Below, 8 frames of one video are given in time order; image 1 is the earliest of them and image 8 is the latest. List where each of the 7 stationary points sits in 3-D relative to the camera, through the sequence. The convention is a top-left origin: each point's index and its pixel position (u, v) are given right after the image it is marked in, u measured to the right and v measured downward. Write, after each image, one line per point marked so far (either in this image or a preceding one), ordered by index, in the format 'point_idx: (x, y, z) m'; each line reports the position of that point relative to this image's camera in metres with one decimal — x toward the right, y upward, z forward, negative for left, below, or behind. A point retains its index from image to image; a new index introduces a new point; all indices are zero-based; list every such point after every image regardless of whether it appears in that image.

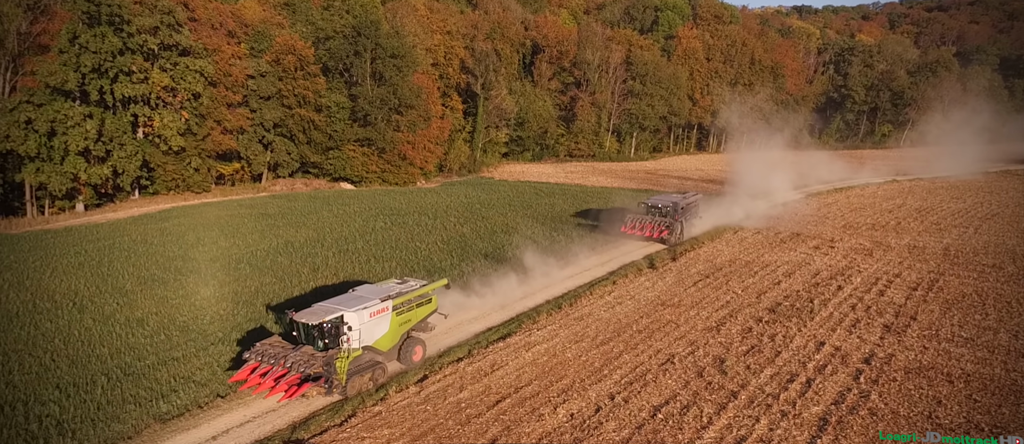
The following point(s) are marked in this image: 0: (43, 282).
0: (-14.9, -1.9, +18.3) m
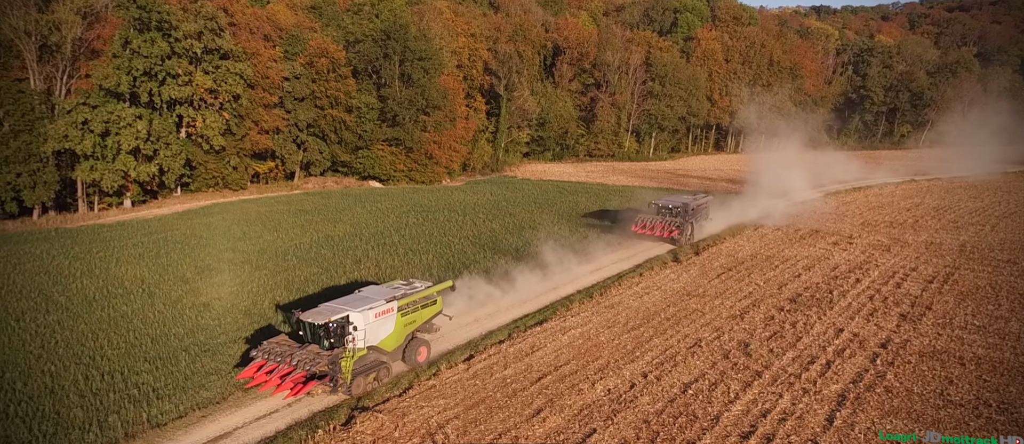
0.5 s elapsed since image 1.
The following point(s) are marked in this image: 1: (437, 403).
0: (-13.8, -1.6, +19.8) m
1: (-1.6, -3.8, +12.2) m
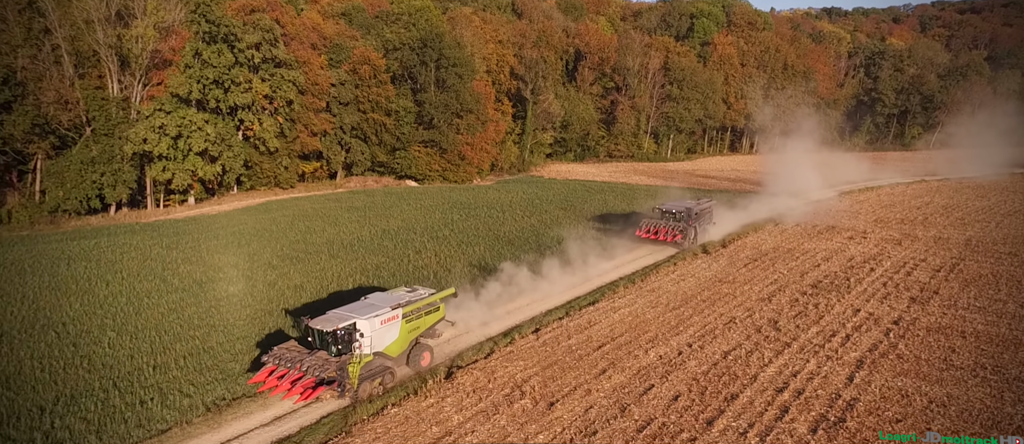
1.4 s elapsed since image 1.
0: (-11.9, -1.4, +22.3) m
1: (+0.2, -3.6, +14.6) m
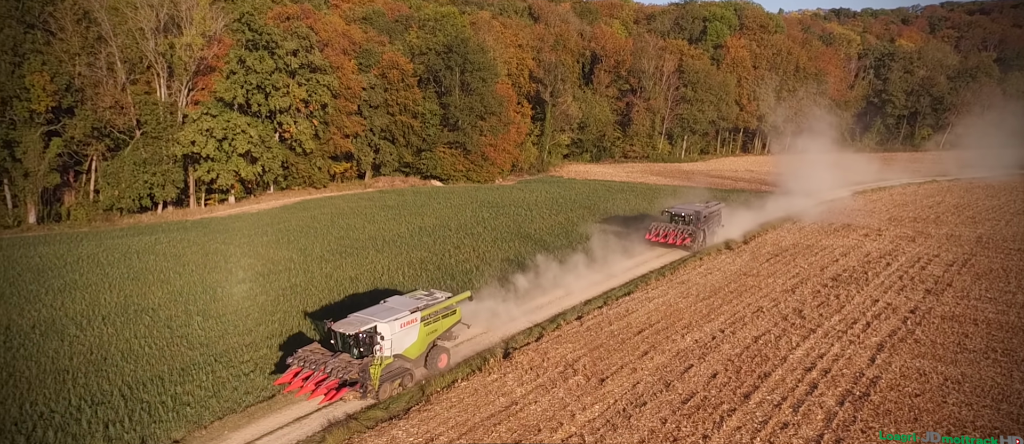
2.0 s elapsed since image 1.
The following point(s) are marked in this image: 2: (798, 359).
0: (-10.5, -1.2, +23.8) m
1: (+1.6, -3.4, +16.0) m
2: (+7.7, -3.6, +15.2) m
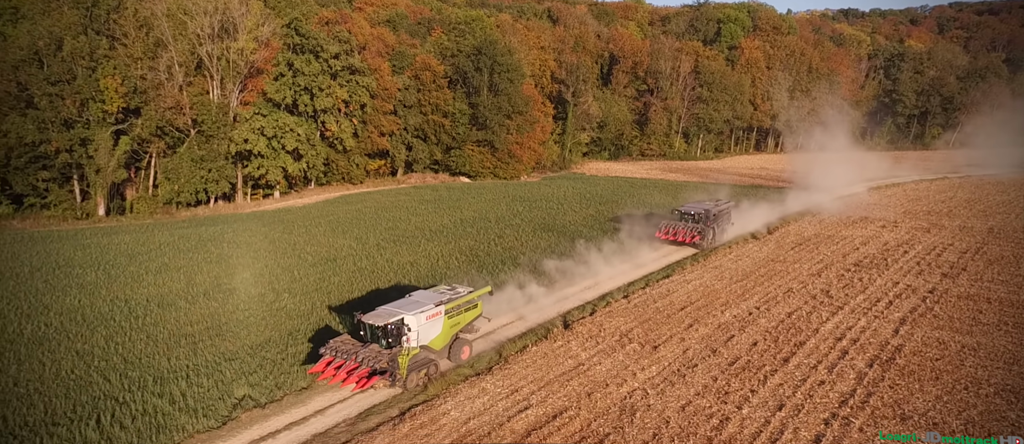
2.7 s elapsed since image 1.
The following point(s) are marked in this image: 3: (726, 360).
0: (-8.6, -0.8, +25.7) m
1: (+3.3, -3.0, +17.8) m
2: (+9.5, -3.2, +17.0) m
3: (+5.7, -3.7, +15.2) m
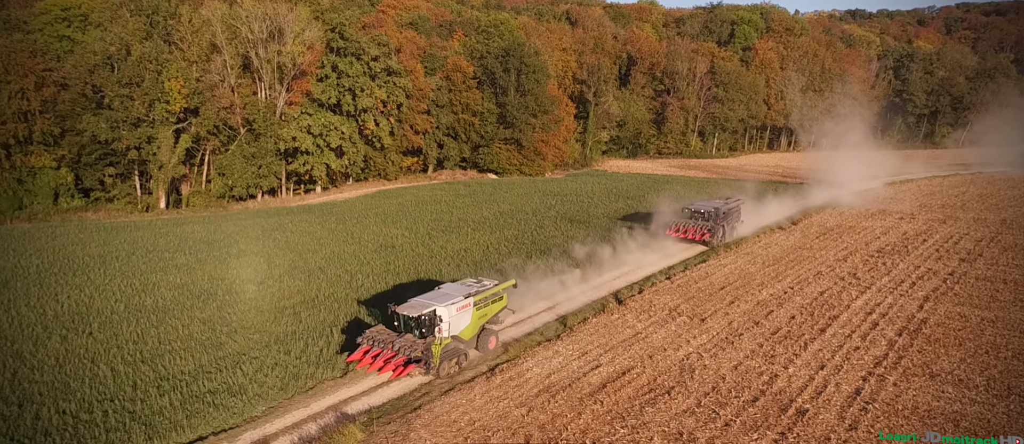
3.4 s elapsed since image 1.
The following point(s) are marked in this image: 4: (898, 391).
0: (-6.6, -0.4, +27.6) m
1: (+5.2, -2.5, +19.5) m
2: (+11.4, -2.7, +18.6) m
3: (+7.6, -3.2, +16.9) m
4: (+9.2, -4.0, +13.6) m
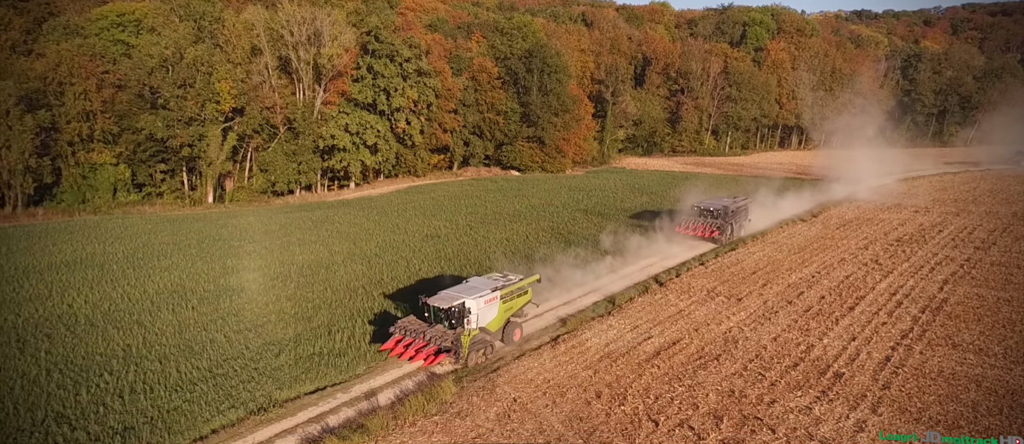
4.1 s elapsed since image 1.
0: (-4.9, 0.0, +29.1) m
1: (+7.0, -2.1, +21.0) m
2: (+13.1, -2.3, +20.1) m
3: (+9.3, -2.8, +18.4) m
4: (+10.9, -3.6, +15.0) m
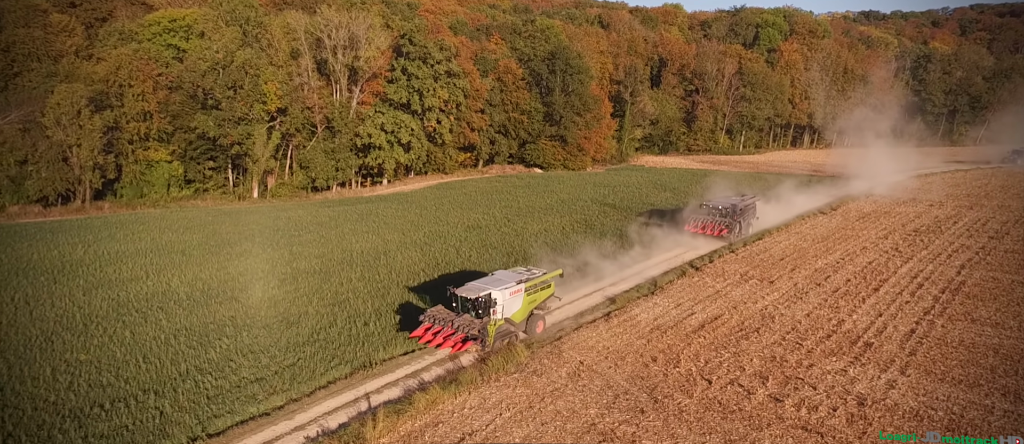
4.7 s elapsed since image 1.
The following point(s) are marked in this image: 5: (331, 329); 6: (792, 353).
0: (-3.0, +0.4, +30.8) m
1: (+8.7, -1.7, +22.5) m
2: (+14.8, -1.9, +21.5) m
3: (+11.0, -2.3, +19.9) m
4: (+12.5, -3.1, +16.5) m
5: (-4.7, -2.8, +14.7) m
6: (+7.4, -3.5, +15.1) m
